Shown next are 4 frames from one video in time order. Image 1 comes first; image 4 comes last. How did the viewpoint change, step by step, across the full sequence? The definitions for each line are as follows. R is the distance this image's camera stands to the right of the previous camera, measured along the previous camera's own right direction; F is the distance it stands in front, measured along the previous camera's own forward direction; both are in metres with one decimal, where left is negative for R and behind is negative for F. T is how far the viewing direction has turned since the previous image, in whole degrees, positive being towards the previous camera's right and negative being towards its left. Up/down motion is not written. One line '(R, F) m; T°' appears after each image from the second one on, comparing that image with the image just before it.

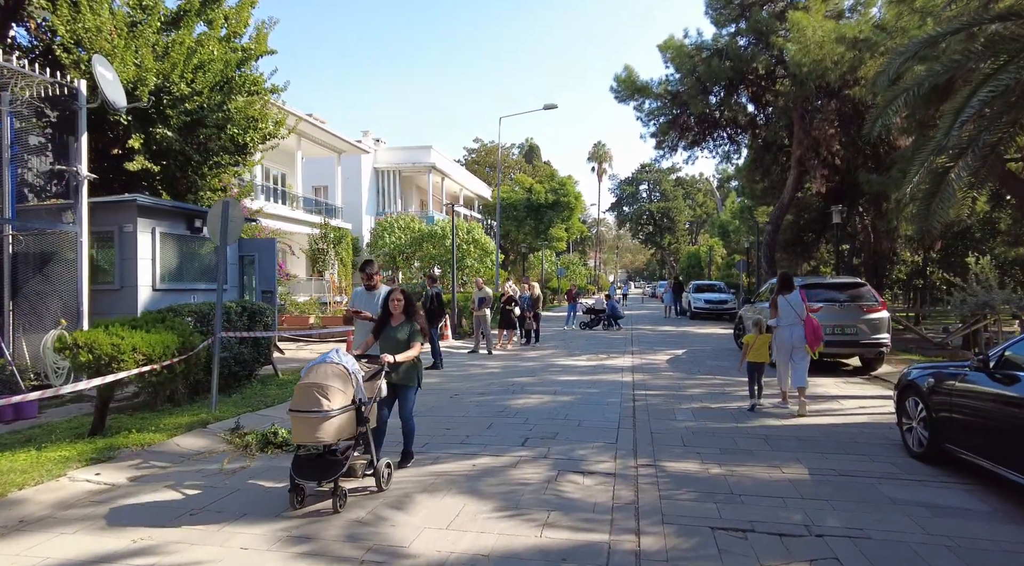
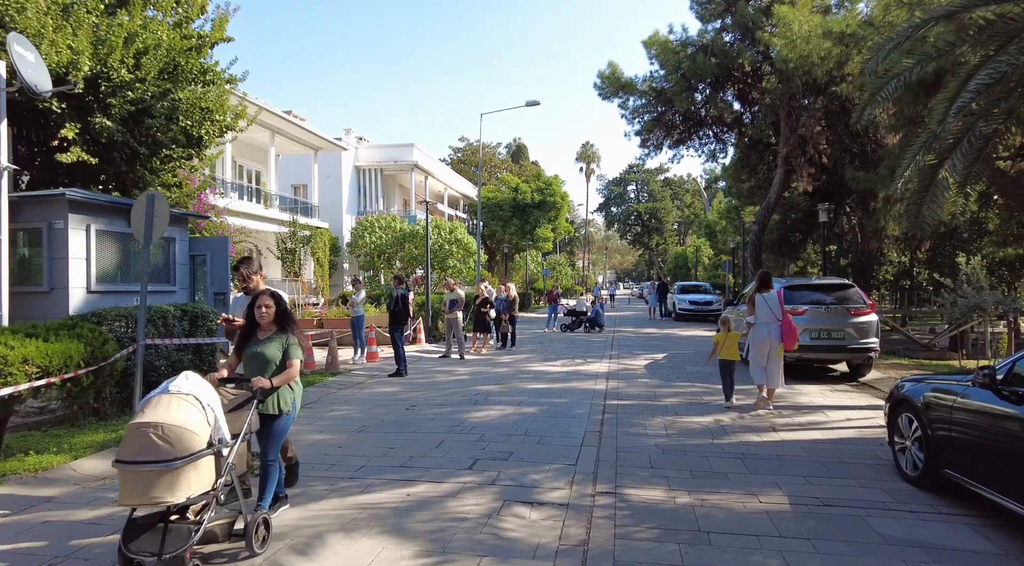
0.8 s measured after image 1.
(+0.4, +0.7) m; +1°
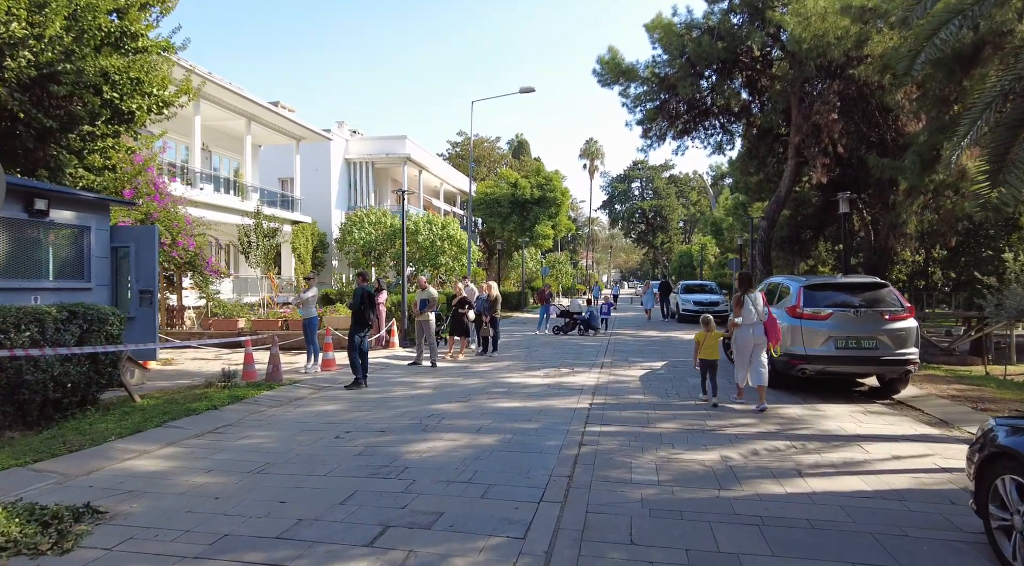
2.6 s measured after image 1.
(+0.5, +1.8) m; 0°
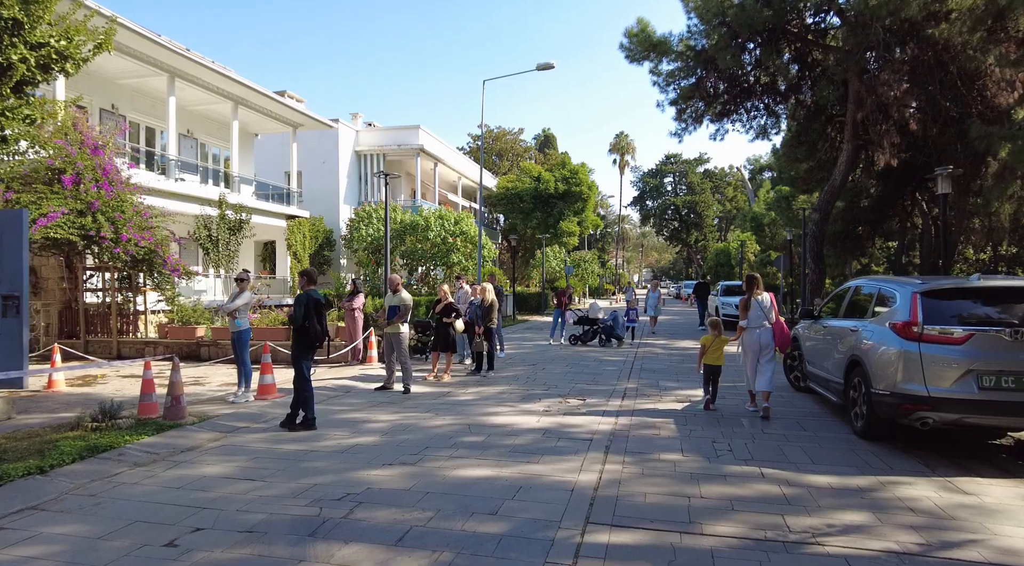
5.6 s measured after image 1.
(+0.5, +2.9) m; -2°
